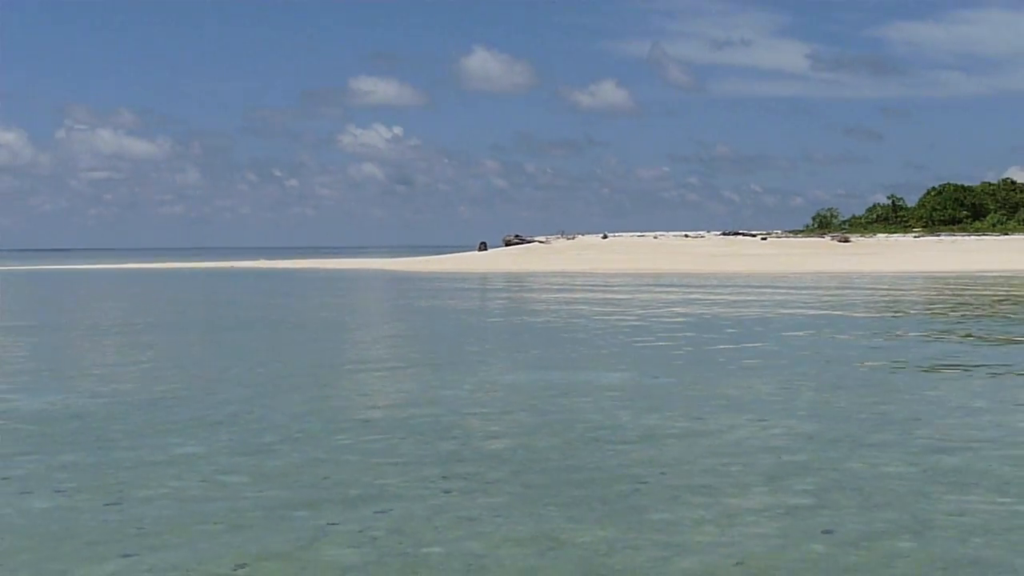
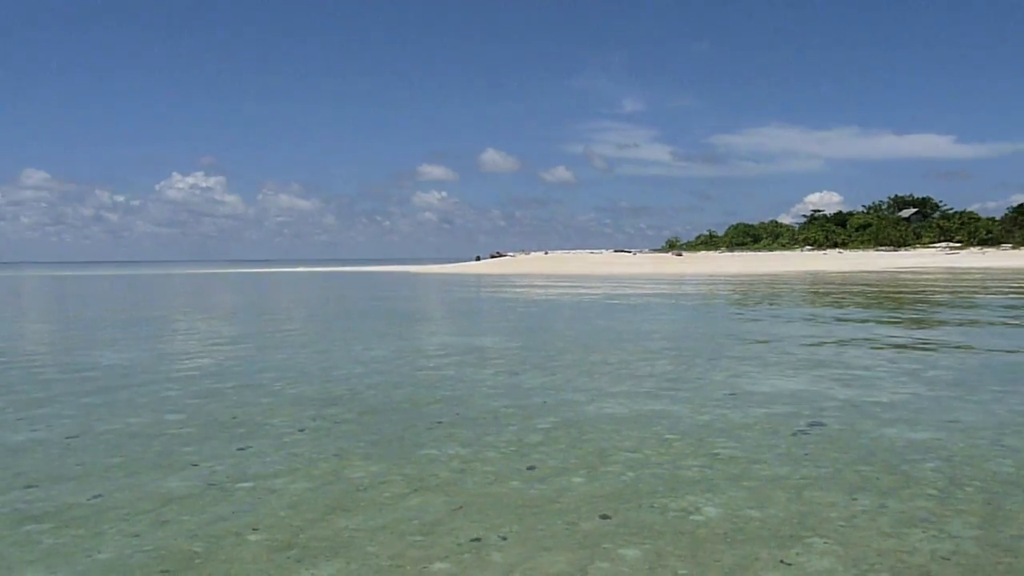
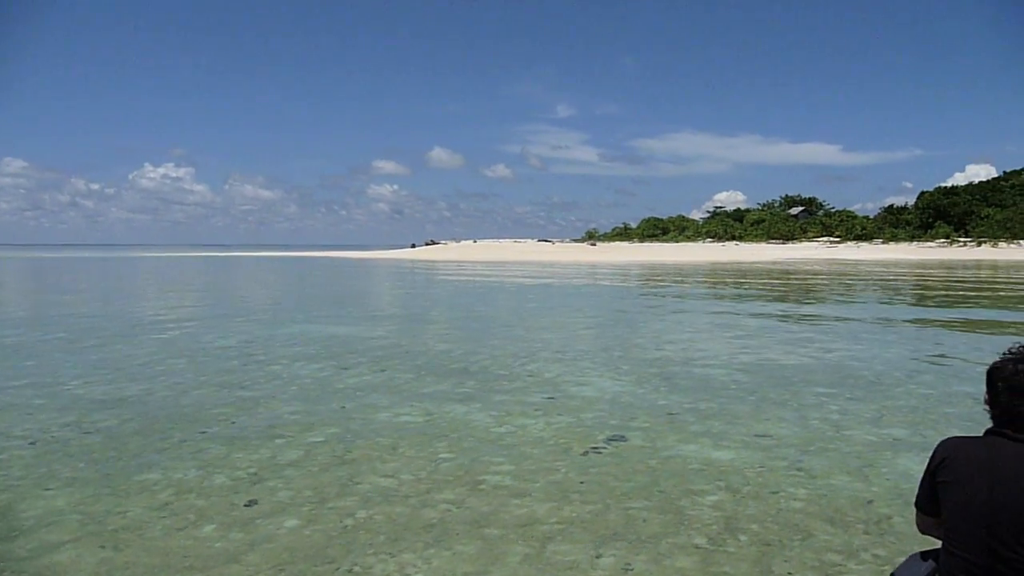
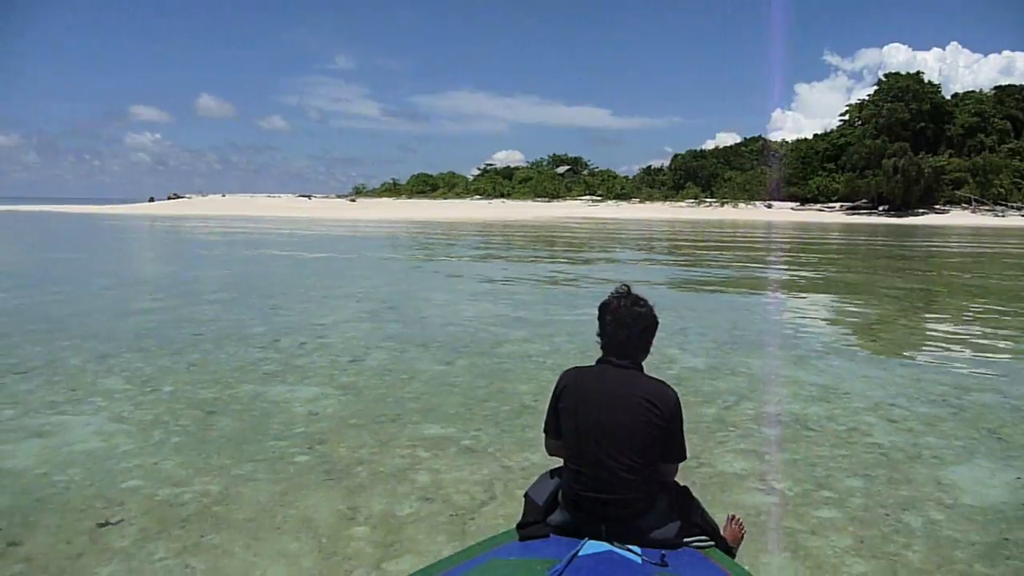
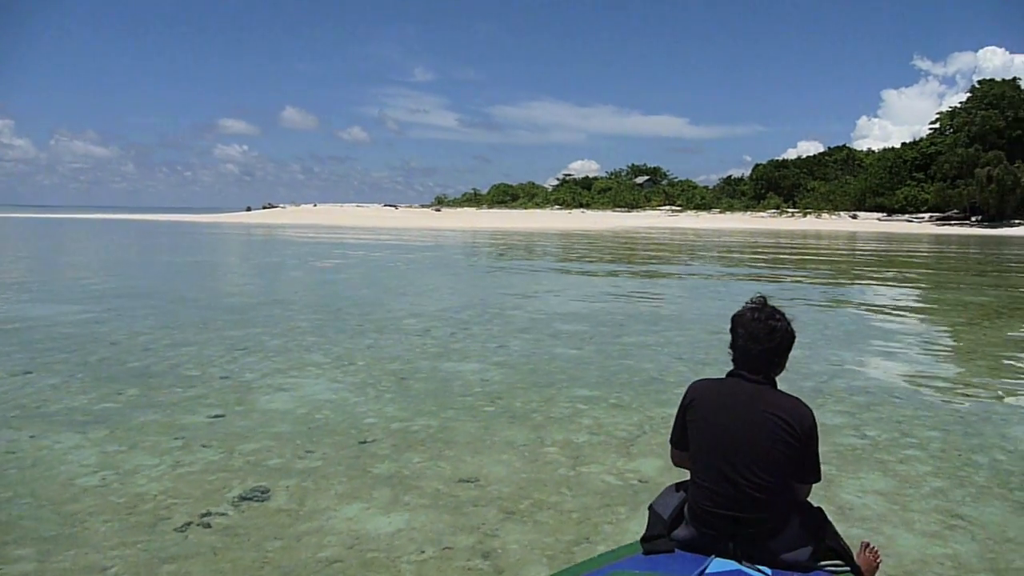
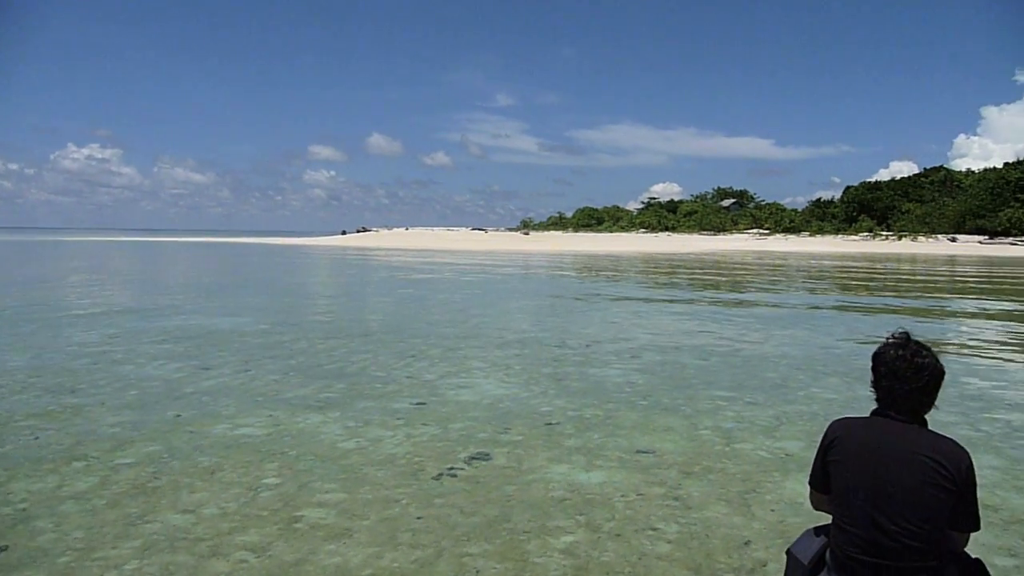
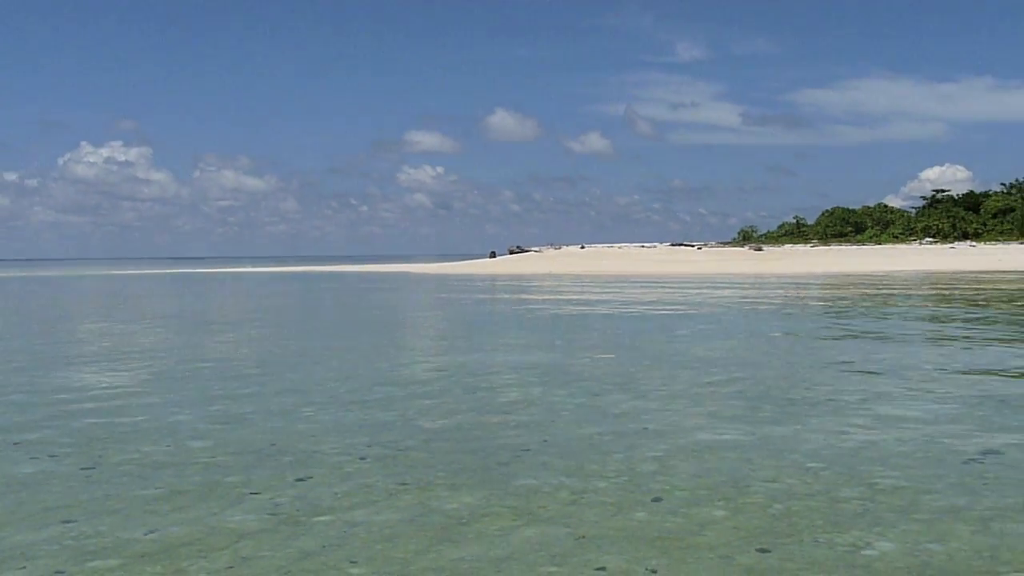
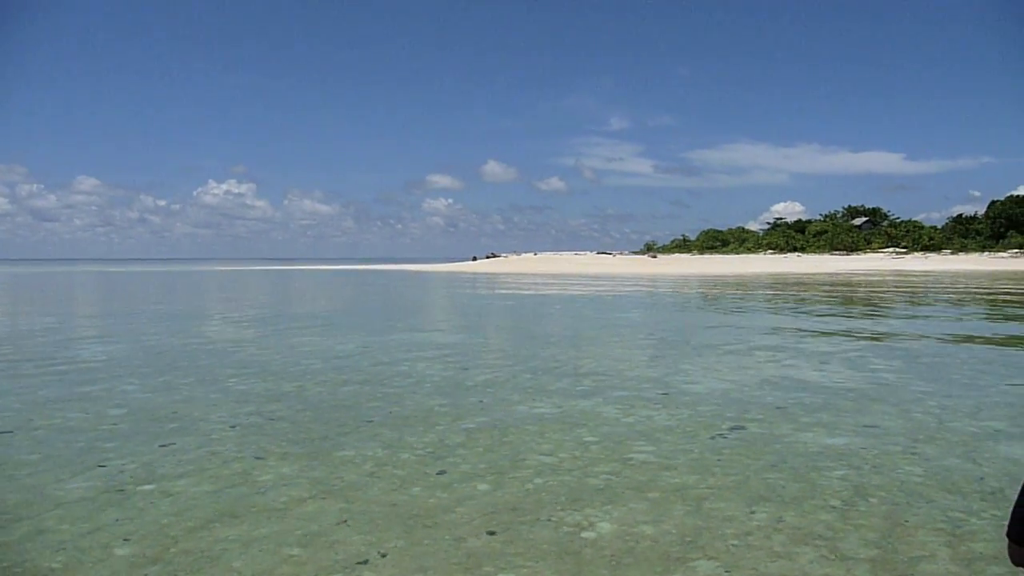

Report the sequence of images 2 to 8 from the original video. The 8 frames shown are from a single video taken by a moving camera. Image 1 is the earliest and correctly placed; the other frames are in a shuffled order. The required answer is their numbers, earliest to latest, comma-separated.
7, 2, 8, 3, 6, 5, 4
